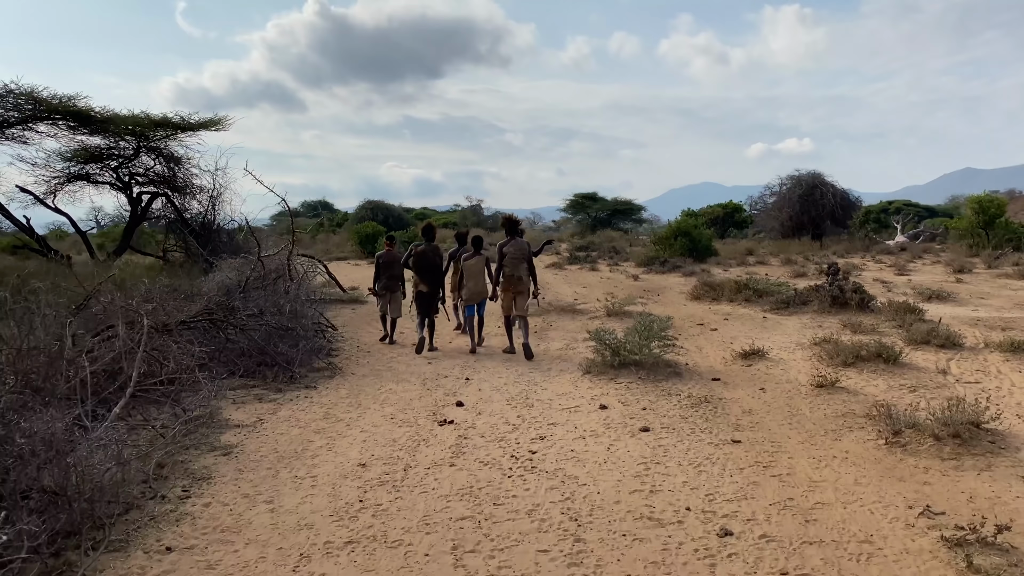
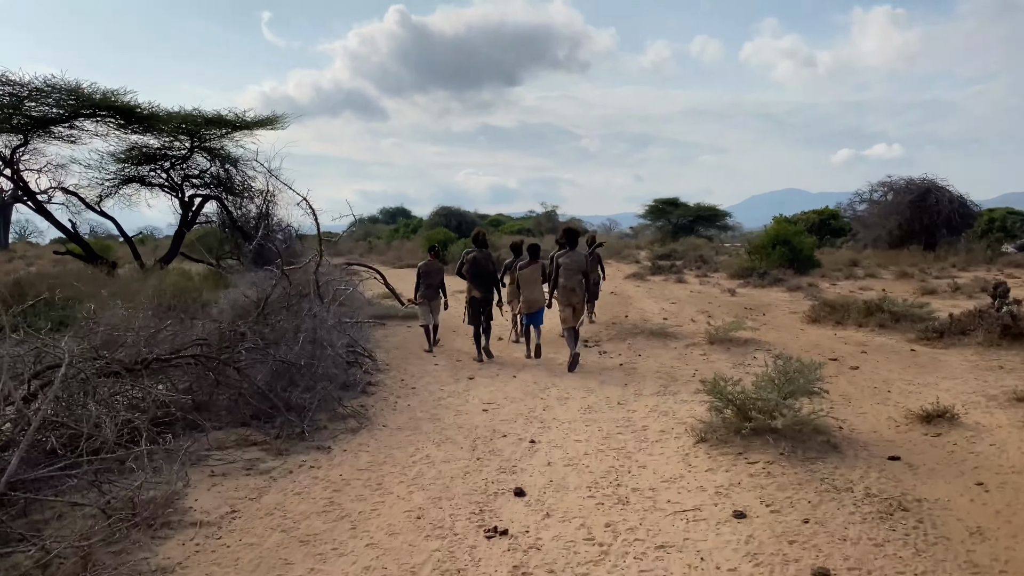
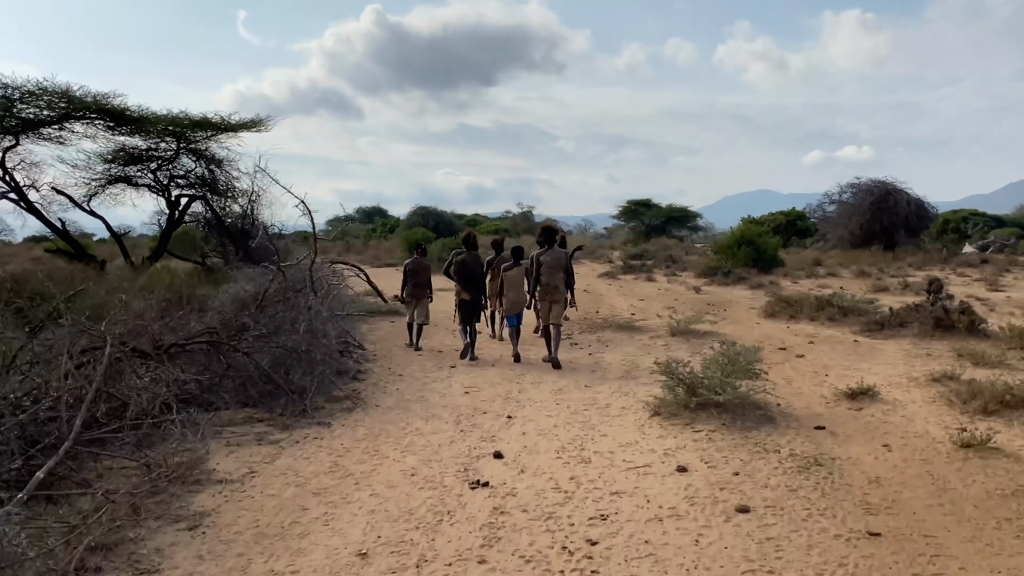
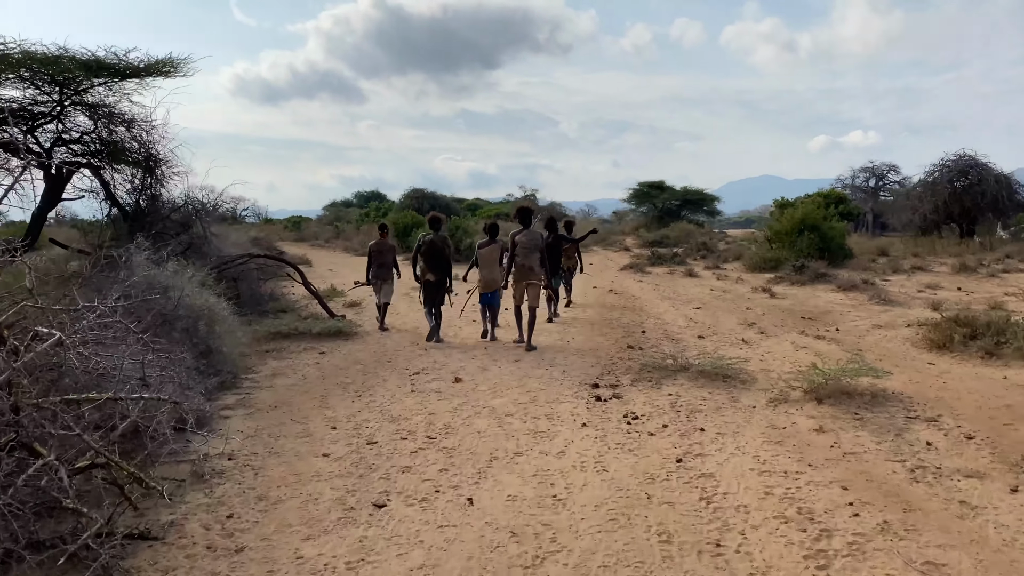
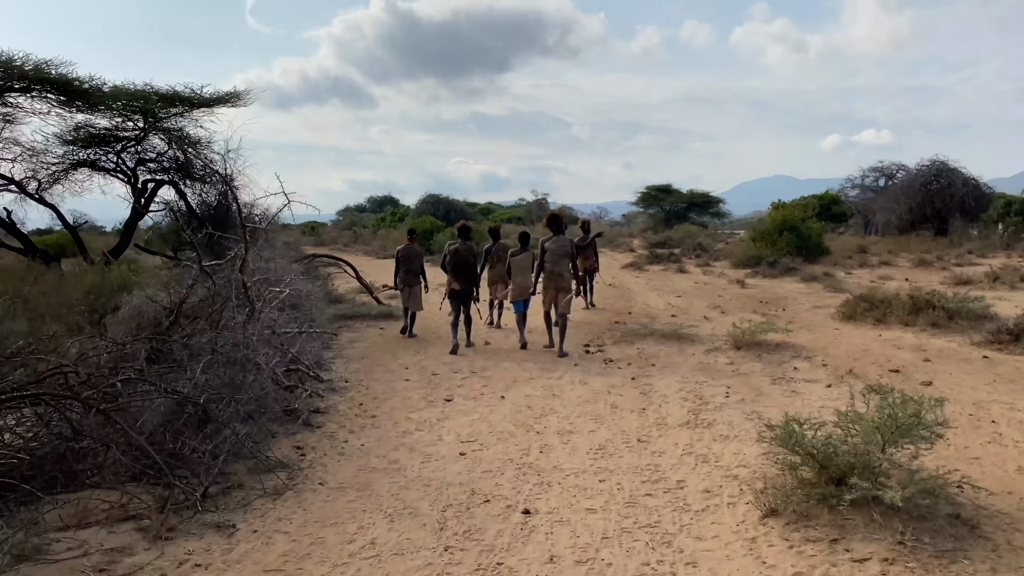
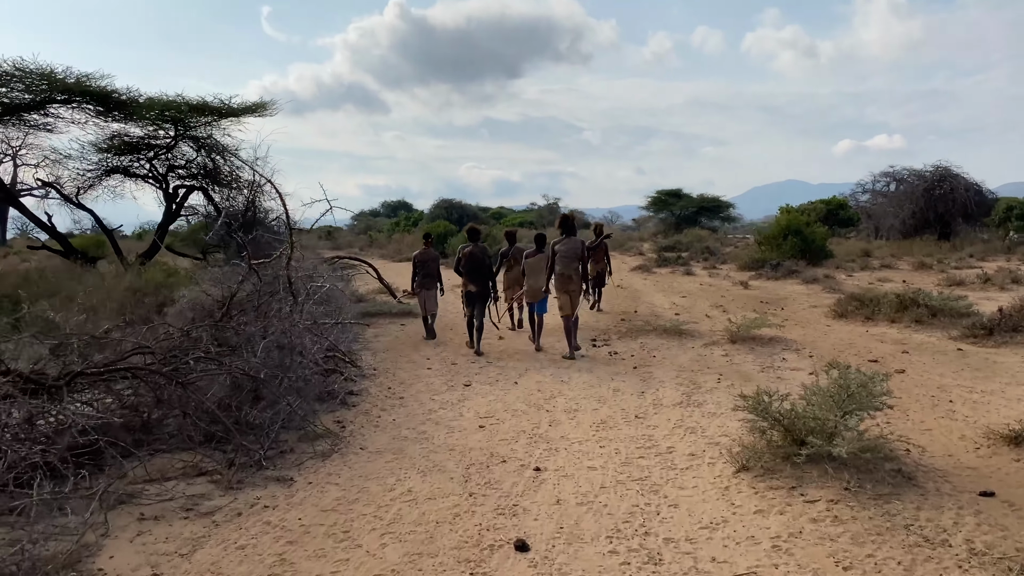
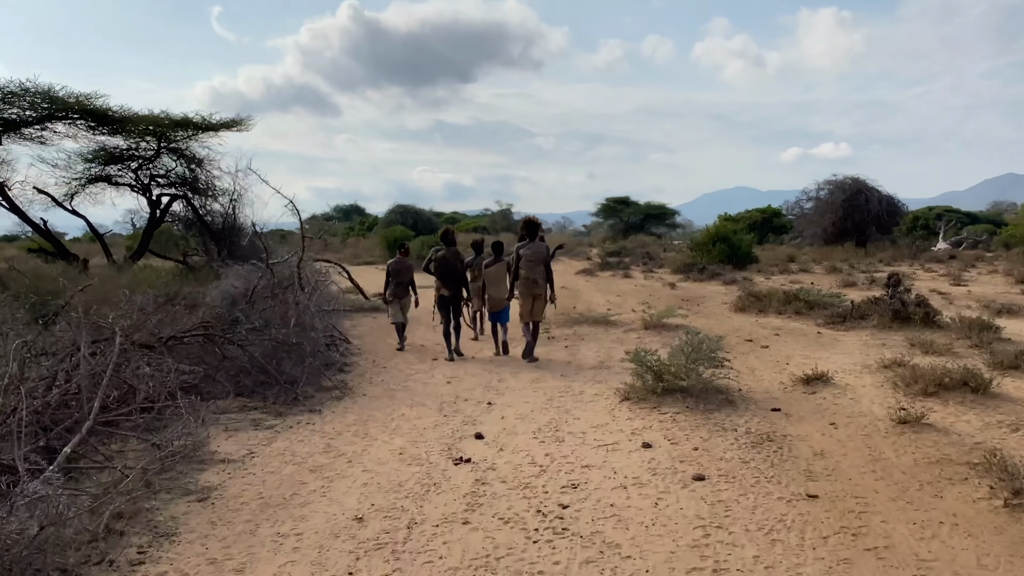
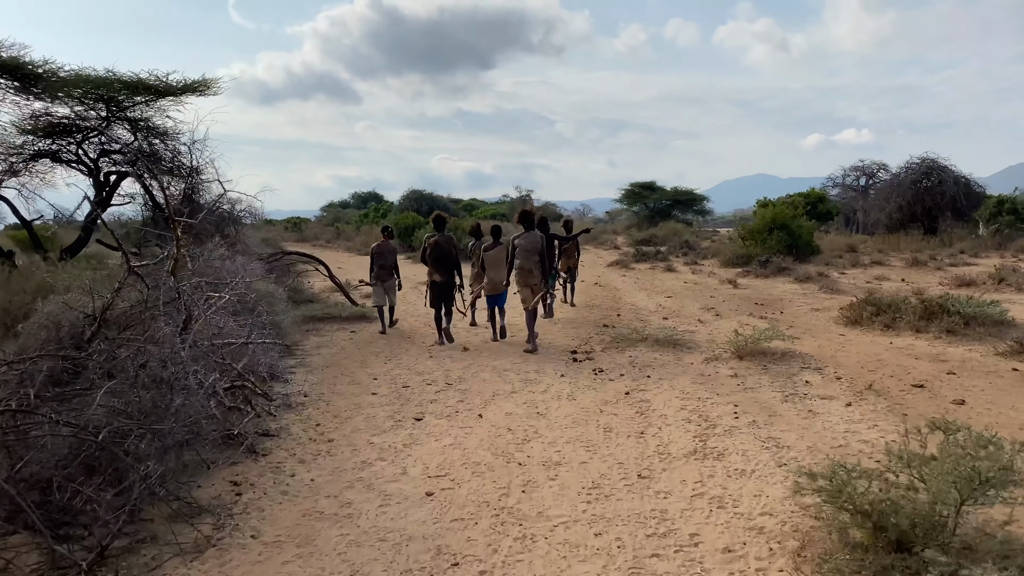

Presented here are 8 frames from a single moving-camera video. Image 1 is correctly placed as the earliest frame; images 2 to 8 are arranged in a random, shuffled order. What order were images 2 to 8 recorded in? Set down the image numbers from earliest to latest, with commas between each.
7, 3, 2, 6, 5, 8, 4
